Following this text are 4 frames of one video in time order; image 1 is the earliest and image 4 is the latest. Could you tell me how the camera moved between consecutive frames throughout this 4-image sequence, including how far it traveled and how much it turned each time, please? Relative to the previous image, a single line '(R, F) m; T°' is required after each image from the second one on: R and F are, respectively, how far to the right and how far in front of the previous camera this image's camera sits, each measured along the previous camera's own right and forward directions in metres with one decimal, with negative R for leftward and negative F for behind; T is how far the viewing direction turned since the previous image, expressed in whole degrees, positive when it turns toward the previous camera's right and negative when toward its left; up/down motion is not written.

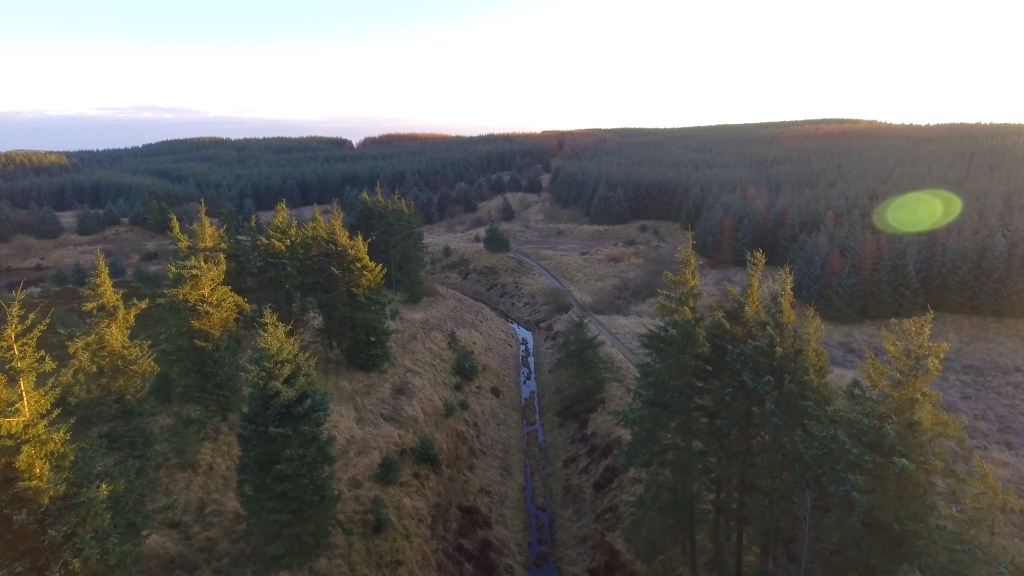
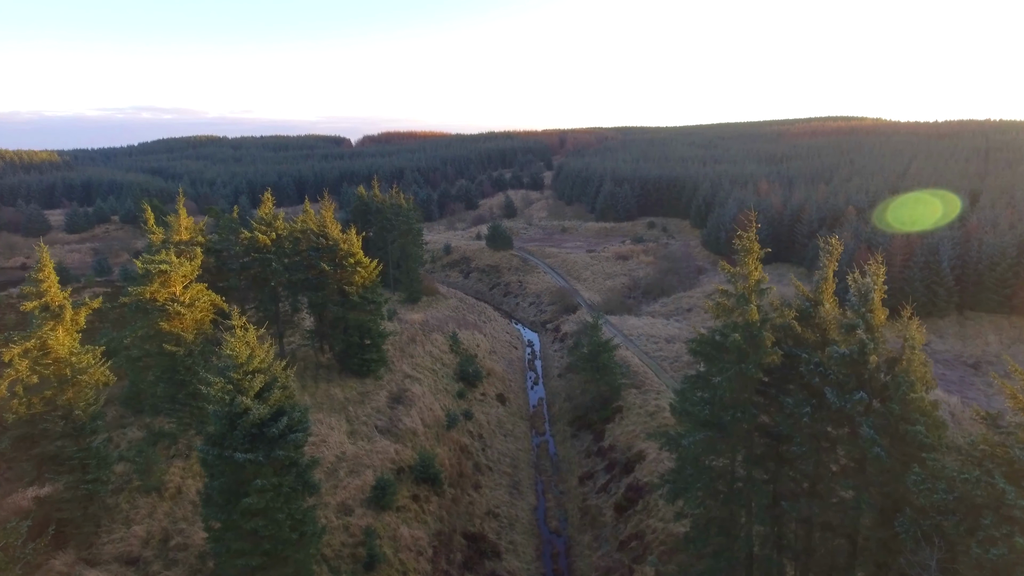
(-0.5, +3.5) m; 0°
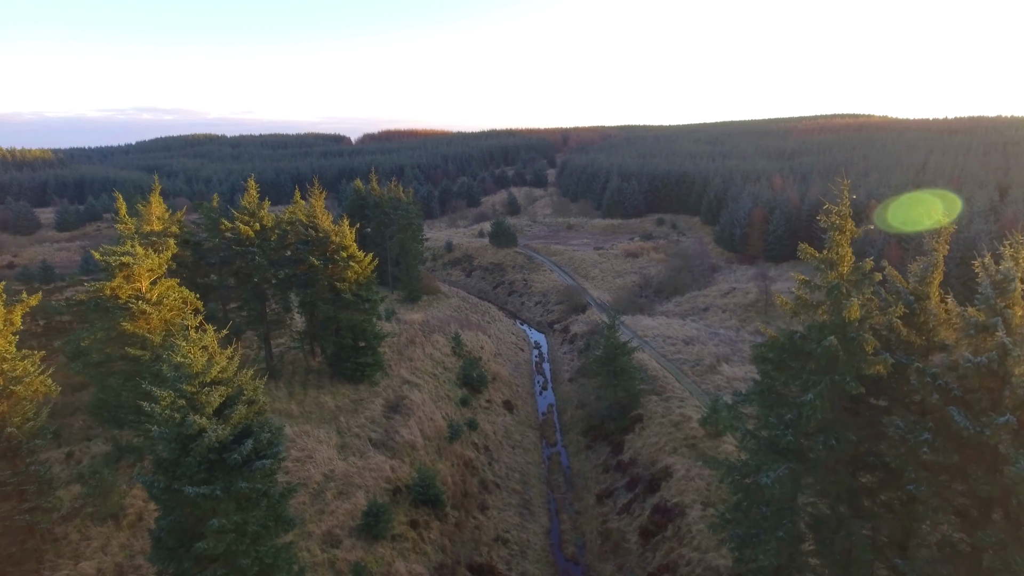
(-0.4, +3.3) m; 0°
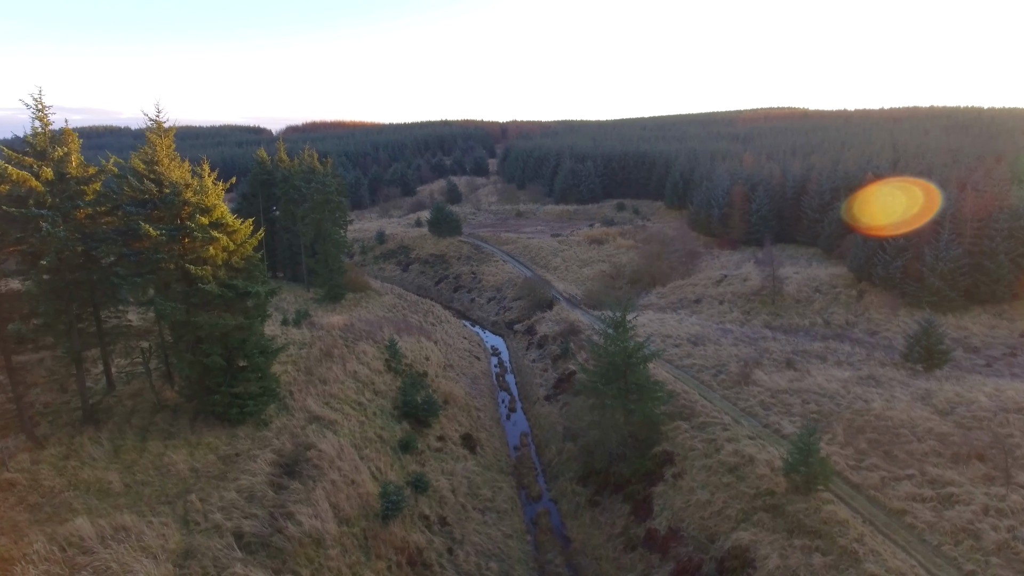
(-0.9, +11.0) m; +6°
